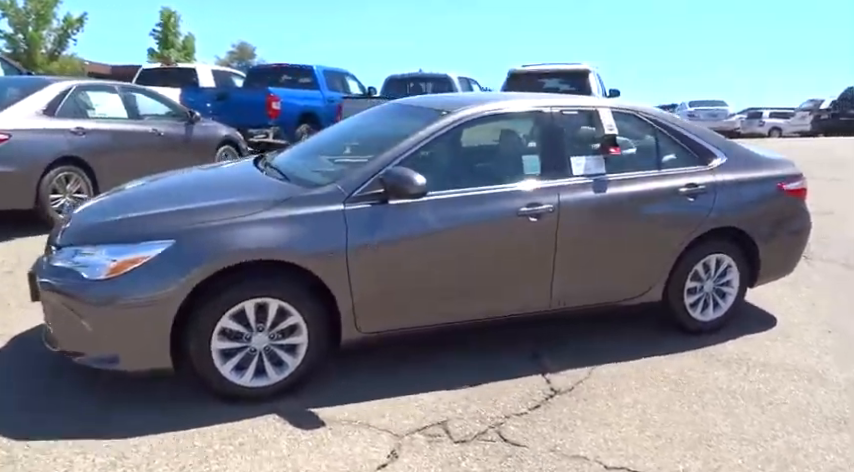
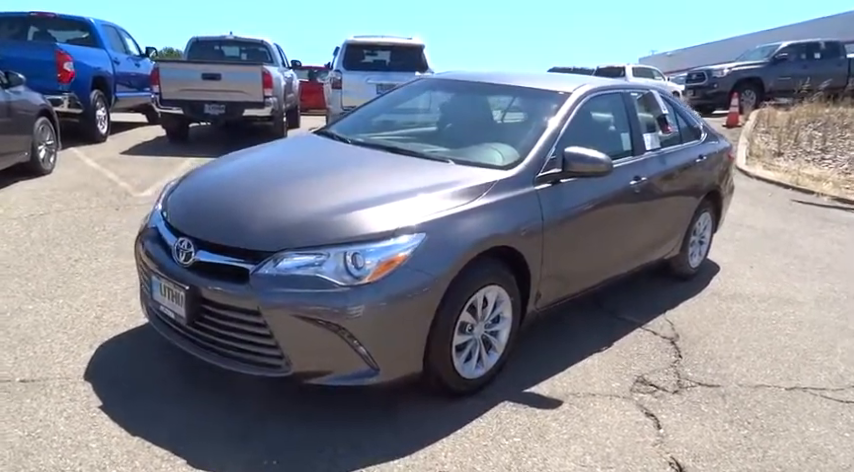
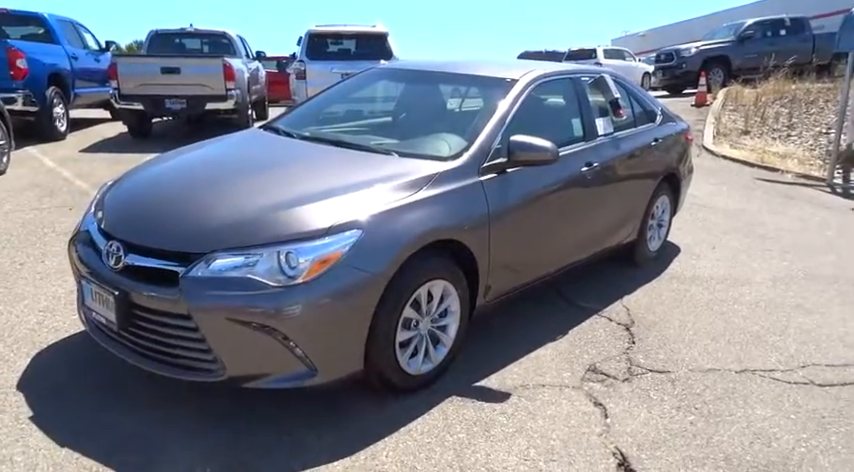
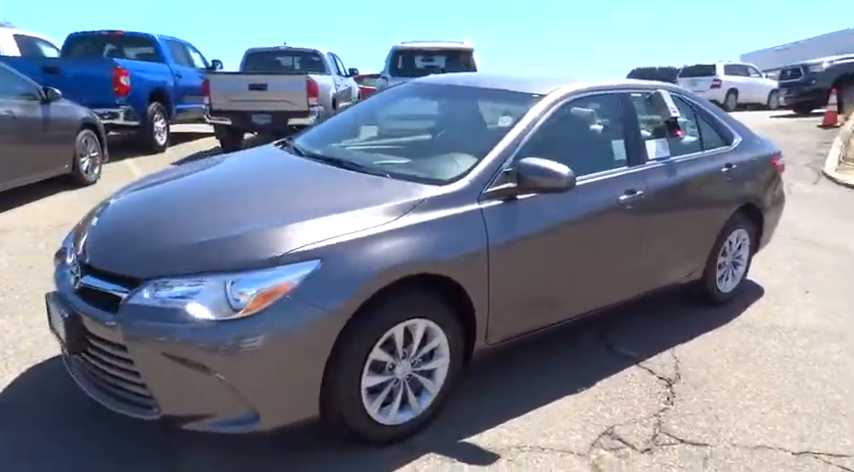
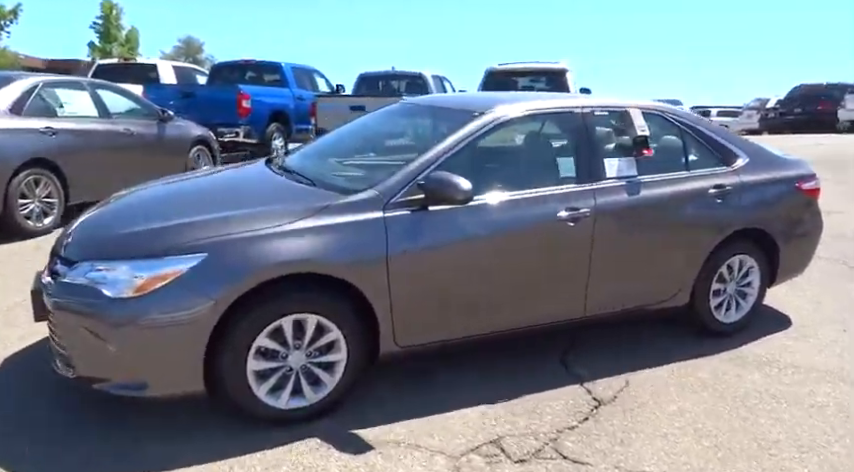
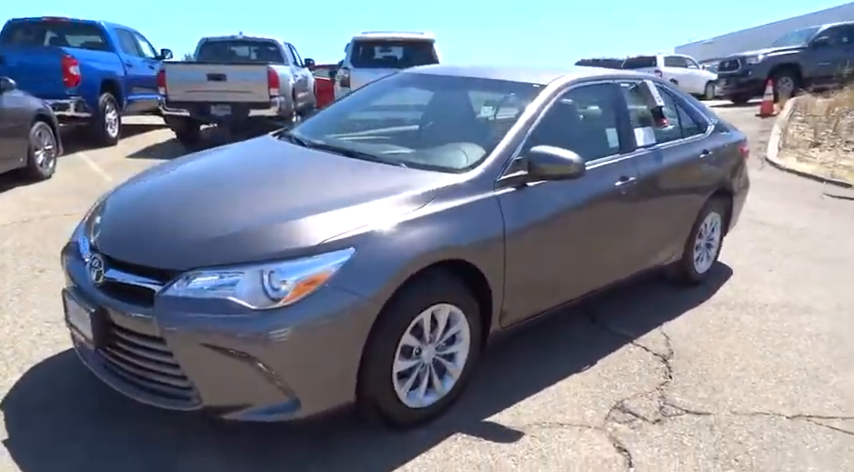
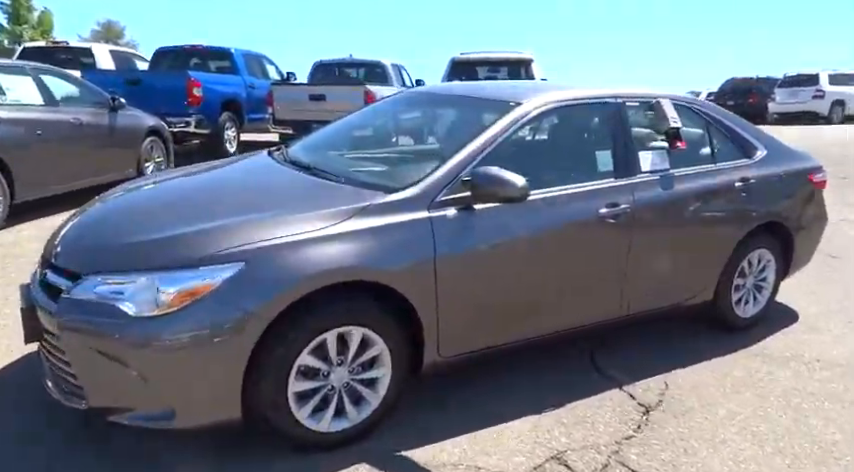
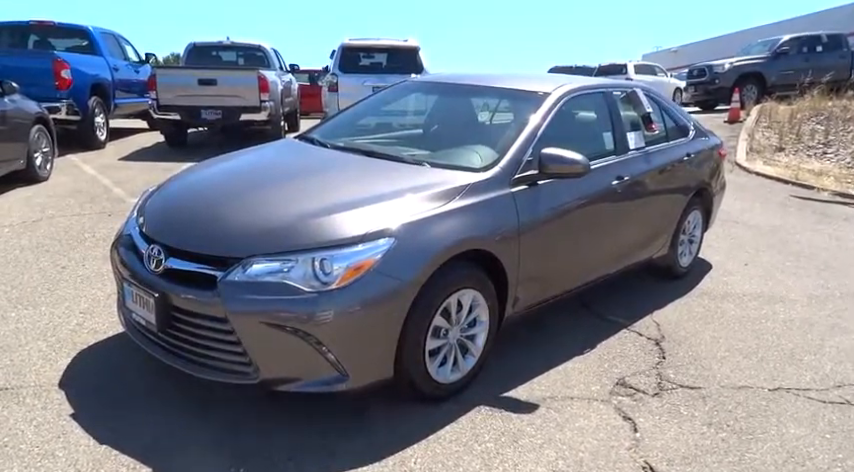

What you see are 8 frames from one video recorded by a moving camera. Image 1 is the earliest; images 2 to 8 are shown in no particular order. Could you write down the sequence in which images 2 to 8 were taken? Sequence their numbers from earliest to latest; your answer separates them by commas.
5, 7, 4, 6, 3, 8, 2
